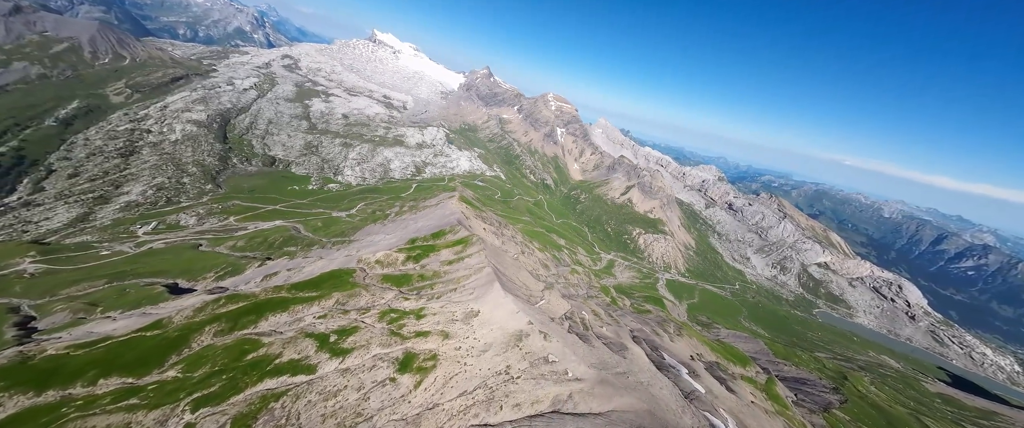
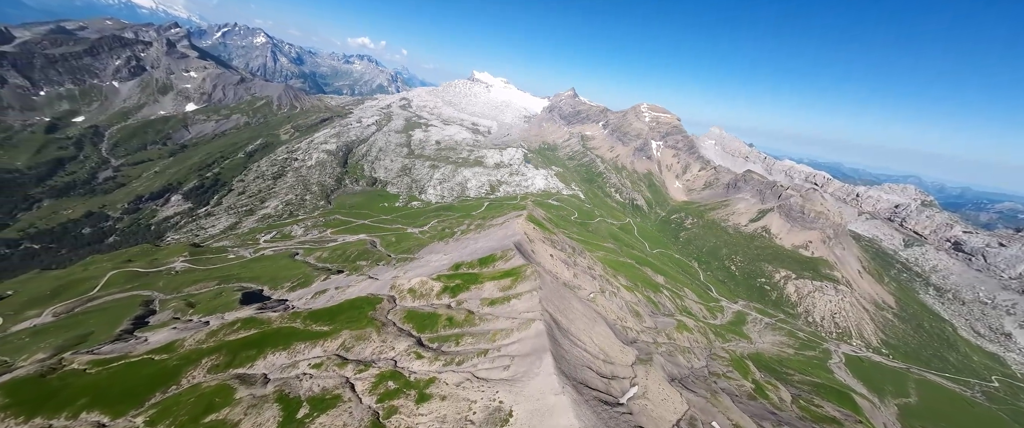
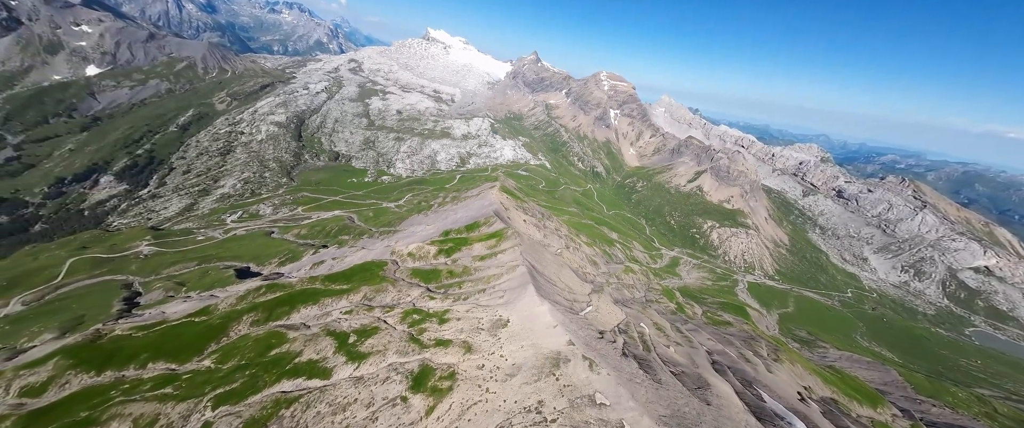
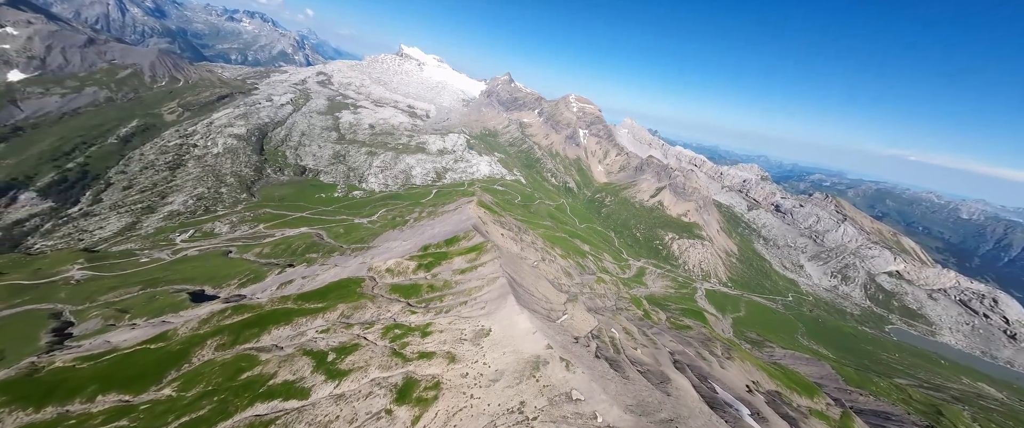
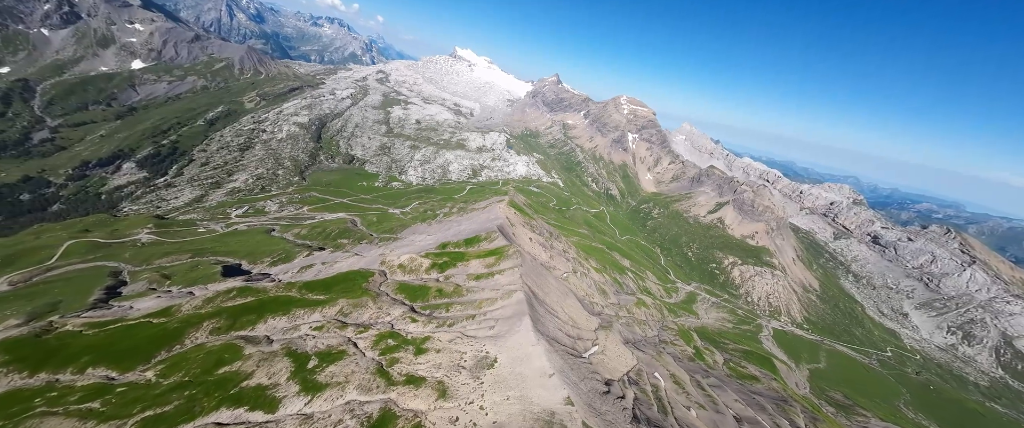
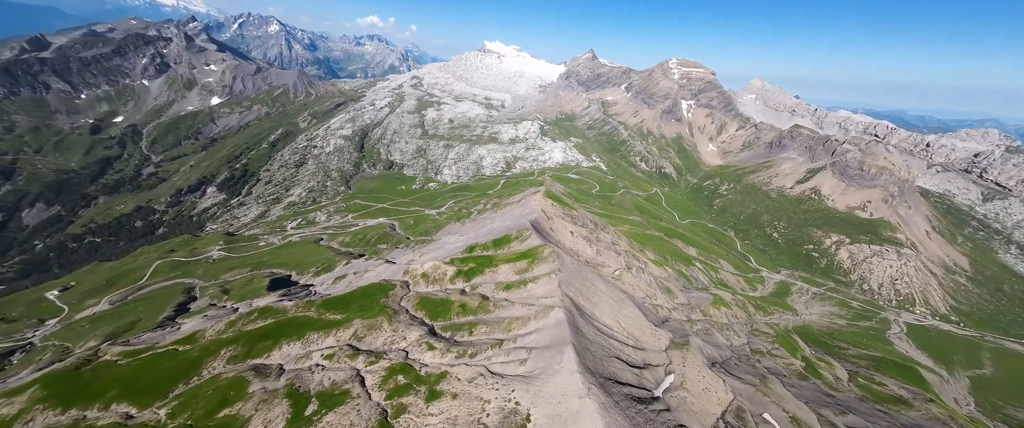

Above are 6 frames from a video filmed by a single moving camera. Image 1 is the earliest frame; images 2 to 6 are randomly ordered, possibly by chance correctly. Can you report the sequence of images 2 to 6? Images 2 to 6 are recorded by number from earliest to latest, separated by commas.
4, 3, 5, 2, 6
